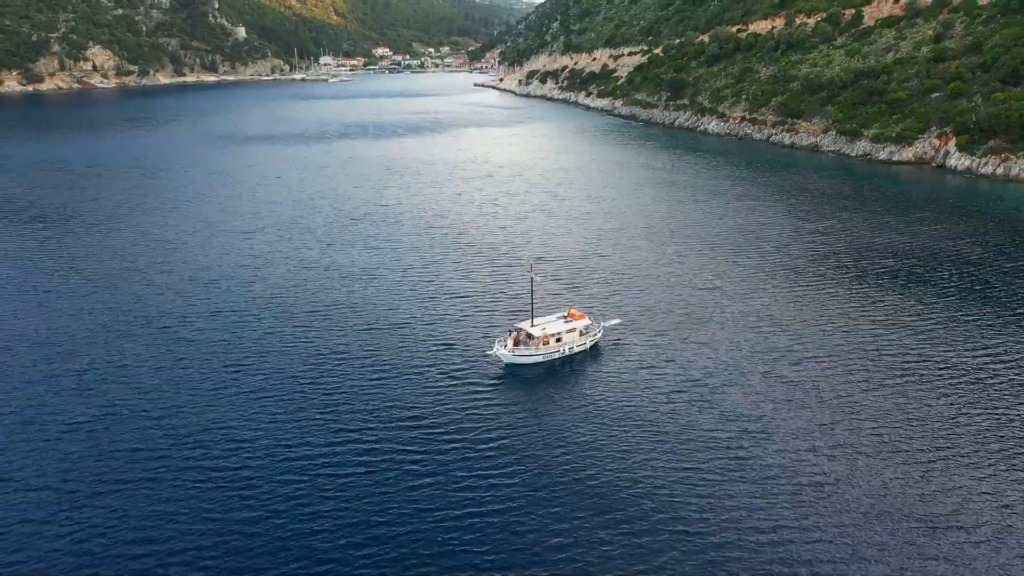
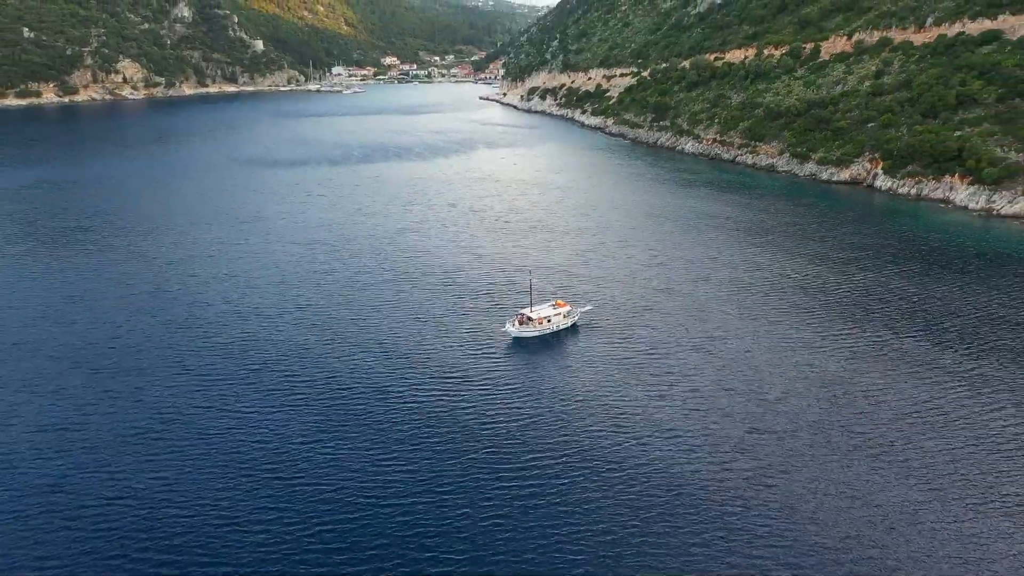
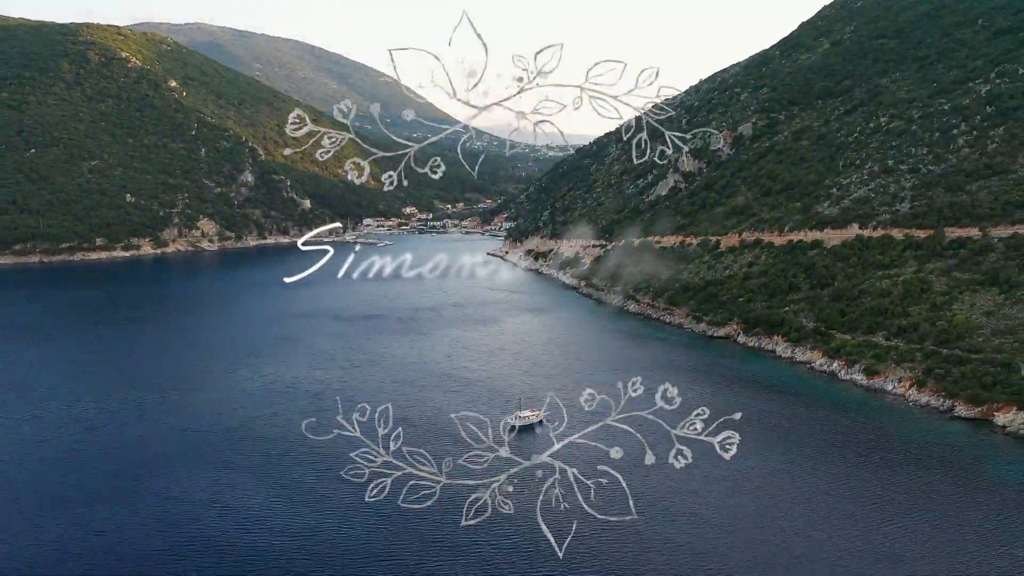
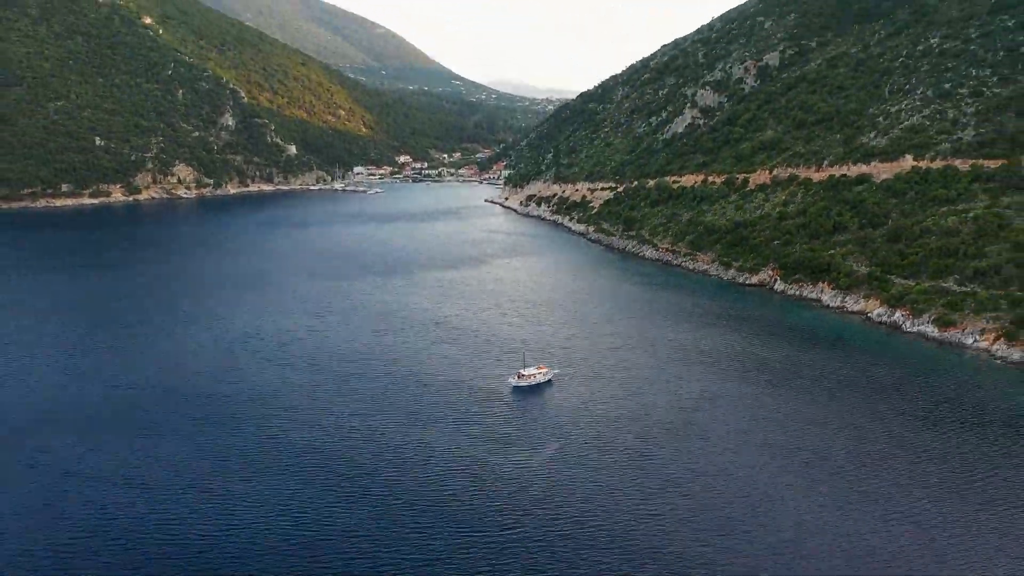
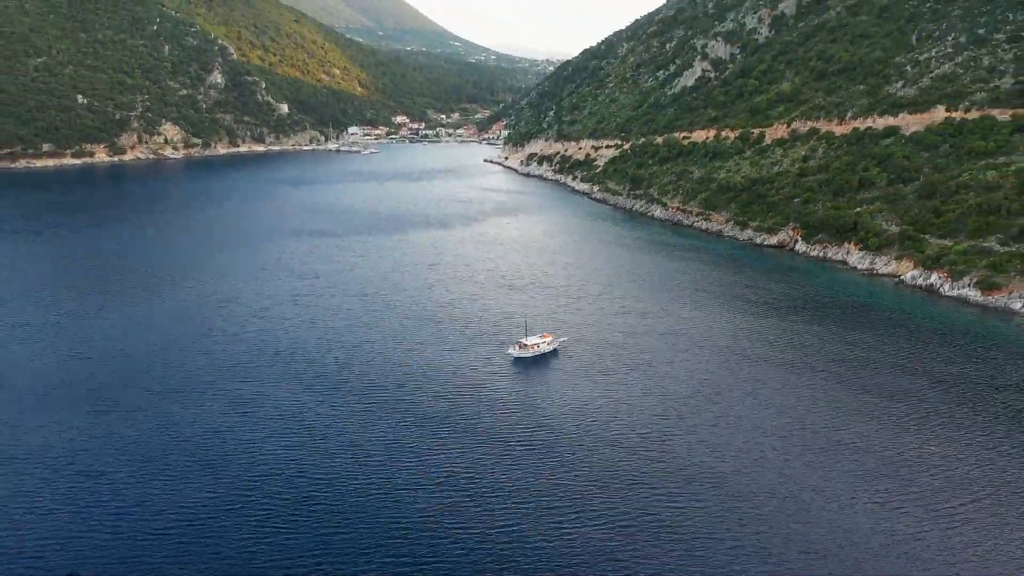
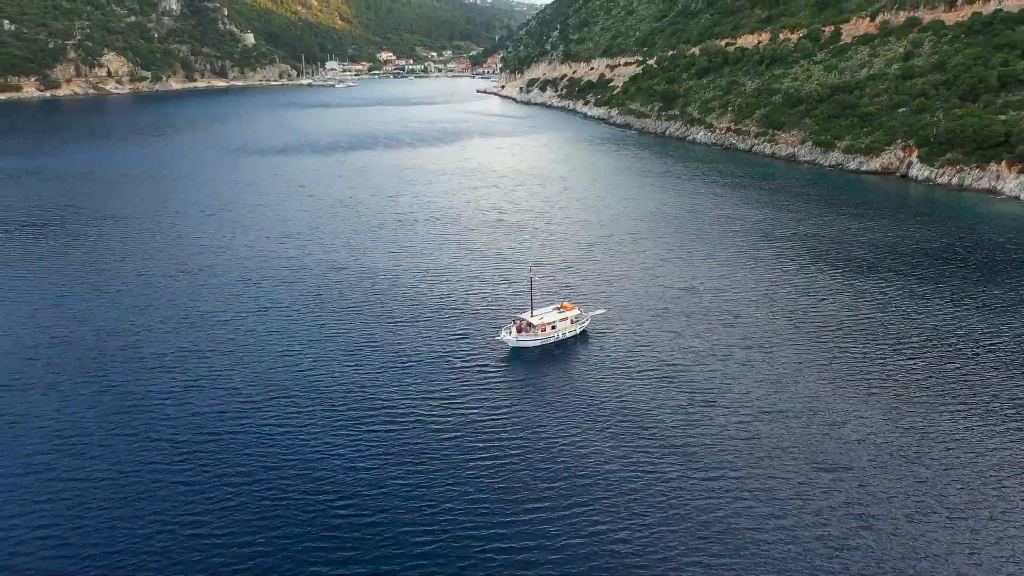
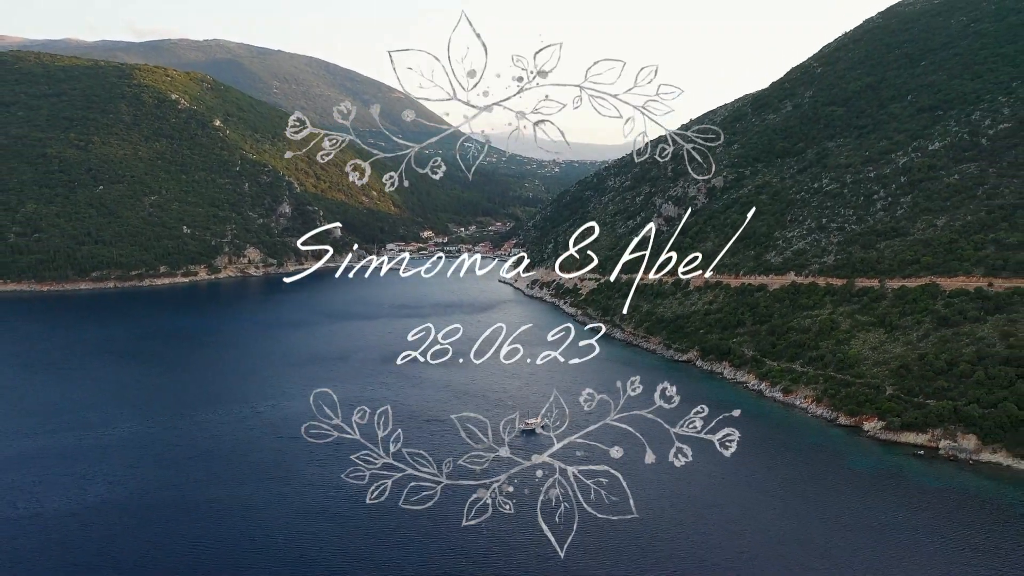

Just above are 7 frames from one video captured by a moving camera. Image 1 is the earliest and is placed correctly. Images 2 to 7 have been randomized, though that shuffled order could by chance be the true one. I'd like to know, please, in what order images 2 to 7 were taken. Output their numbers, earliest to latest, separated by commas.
6, 2, 5, 4, 3, 7
